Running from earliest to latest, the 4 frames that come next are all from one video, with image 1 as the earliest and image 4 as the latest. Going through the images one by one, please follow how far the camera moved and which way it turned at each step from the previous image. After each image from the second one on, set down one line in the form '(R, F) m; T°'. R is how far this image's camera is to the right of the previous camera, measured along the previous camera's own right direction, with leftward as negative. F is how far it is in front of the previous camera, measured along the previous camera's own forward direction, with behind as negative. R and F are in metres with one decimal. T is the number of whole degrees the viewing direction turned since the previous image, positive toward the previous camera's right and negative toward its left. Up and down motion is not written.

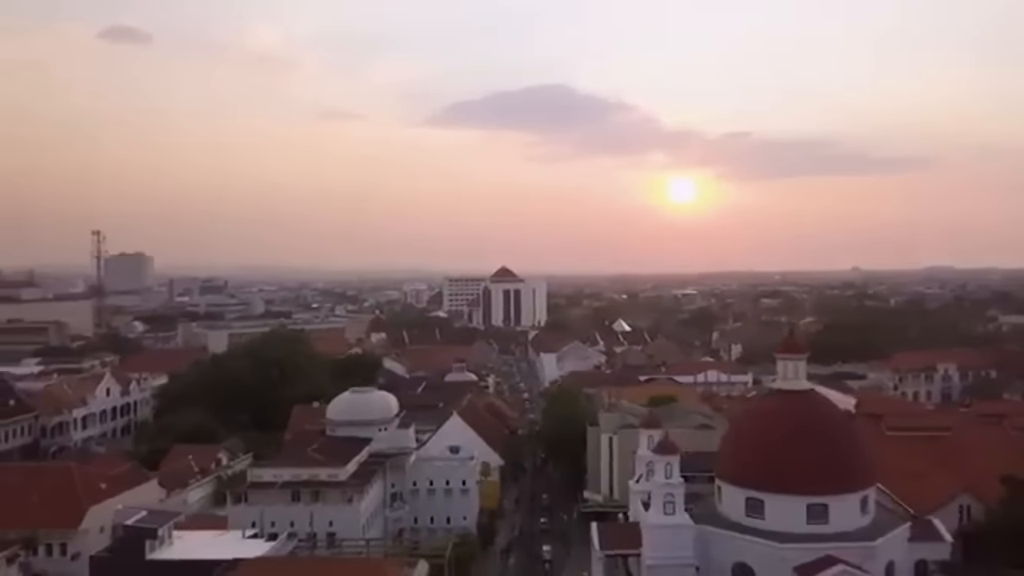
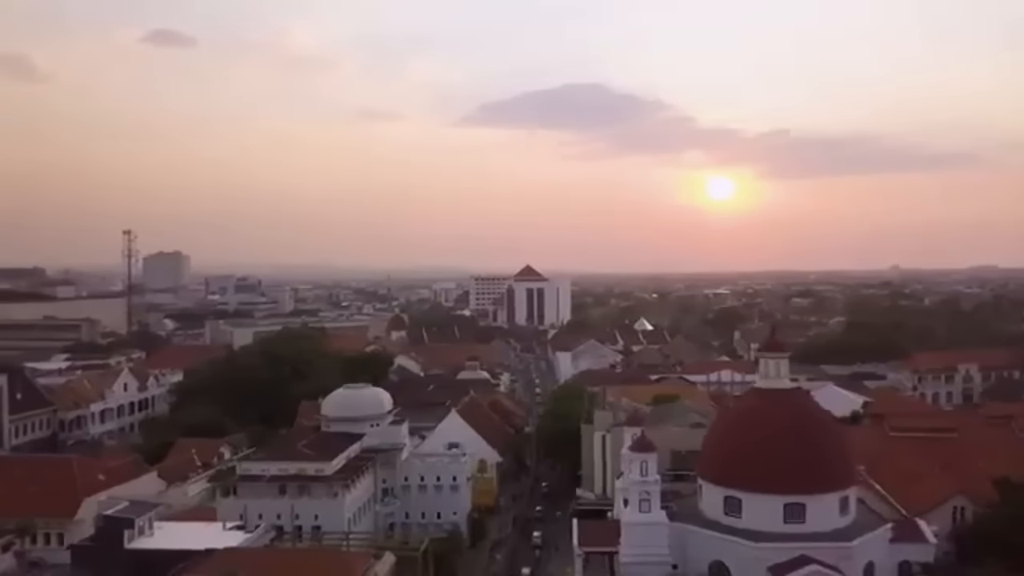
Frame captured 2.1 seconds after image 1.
(+1.6, -0.2) m; -3°
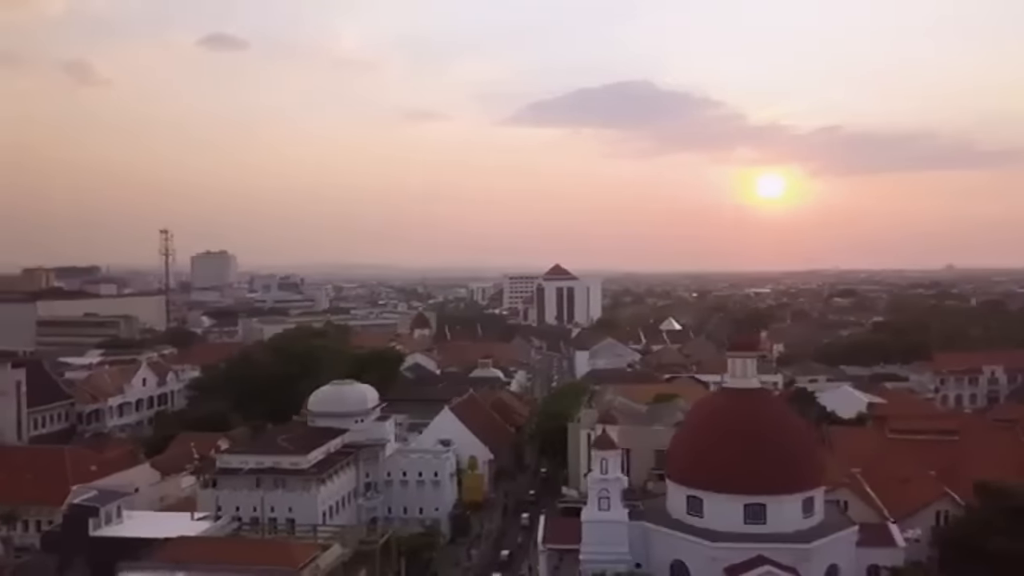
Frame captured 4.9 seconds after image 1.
(+2.4, -0.2) m; -4°
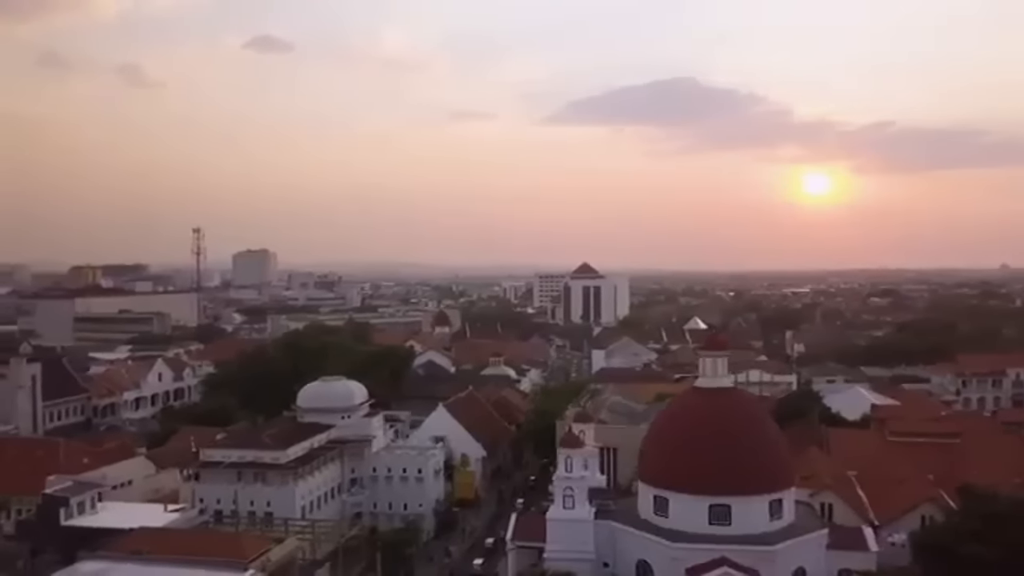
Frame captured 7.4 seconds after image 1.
(+2.2, 0.0) m; -3°
